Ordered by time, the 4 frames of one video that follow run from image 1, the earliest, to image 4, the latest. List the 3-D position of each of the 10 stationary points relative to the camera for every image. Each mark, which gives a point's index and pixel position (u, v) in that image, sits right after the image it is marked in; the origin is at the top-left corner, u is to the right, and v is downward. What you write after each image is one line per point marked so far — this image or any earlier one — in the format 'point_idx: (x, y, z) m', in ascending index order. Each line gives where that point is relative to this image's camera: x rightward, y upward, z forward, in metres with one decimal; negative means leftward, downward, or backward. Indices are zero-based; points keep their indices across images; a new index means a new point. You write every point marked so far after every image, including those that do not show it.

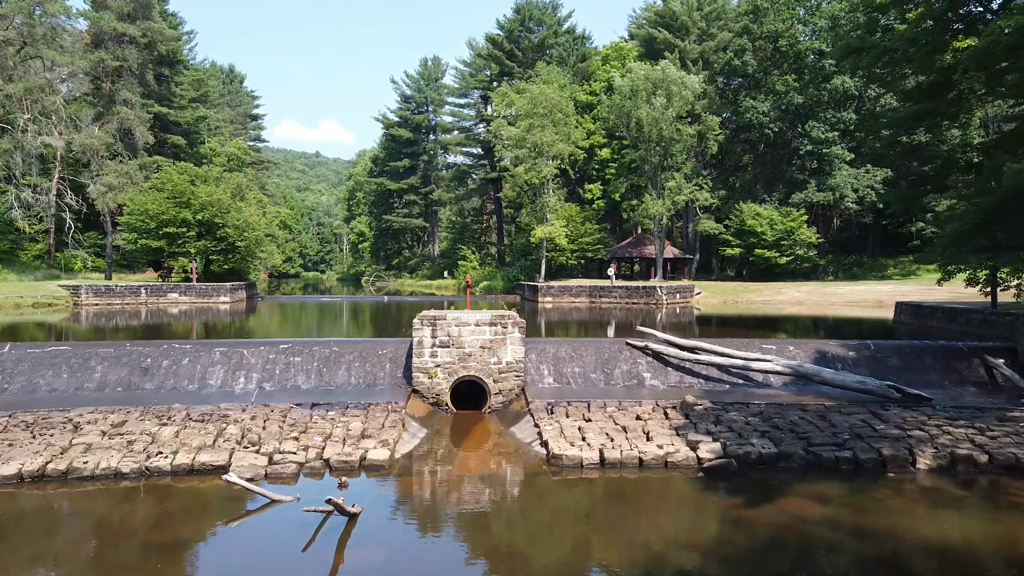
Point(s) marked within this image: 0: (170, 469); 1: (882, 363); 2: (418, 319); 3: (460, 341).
0: (-3.0, -1.6, +8.4) m
1: (+4.9, -1.0, +12.6) m
2: (-1.2, -0.4, +12.1) m
3: (-0.7, -0.7, +12.1) m
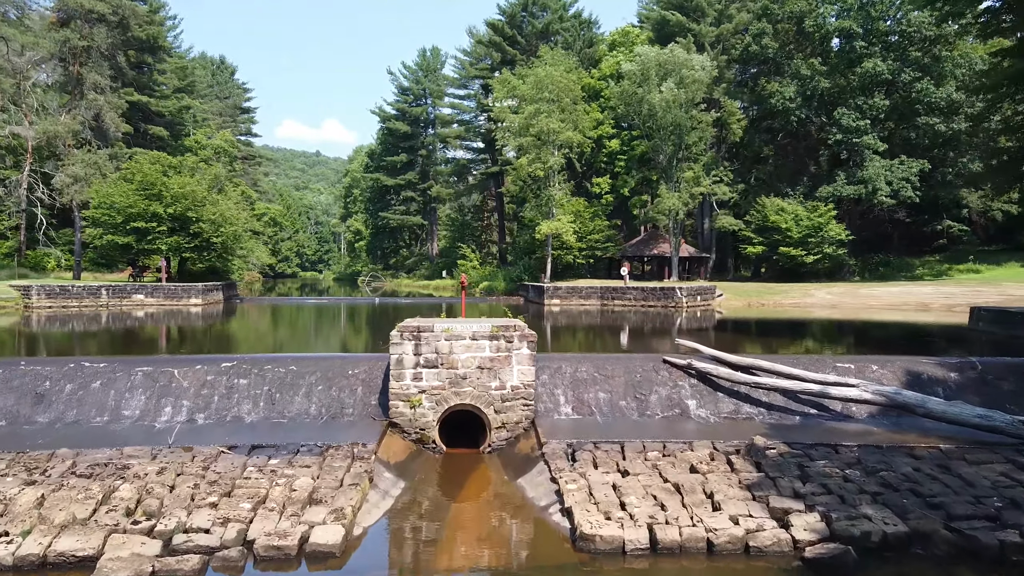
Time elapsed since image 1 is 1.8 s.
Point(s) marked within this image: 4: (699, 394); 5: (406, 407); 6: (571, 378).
0: (-3.0, -1.6, +5.6) m
1: (+5.0, -1.0, +9.9) m
2: (-1.1, -0.4, +9.3) m
3: (-0.6, -0.7, +9.3) m
4: (+2.0, -1.1, +10.0) m
5: (-1.0, -1.2, +9.3) m
6: (+0.6, -1.0, +10.1) m
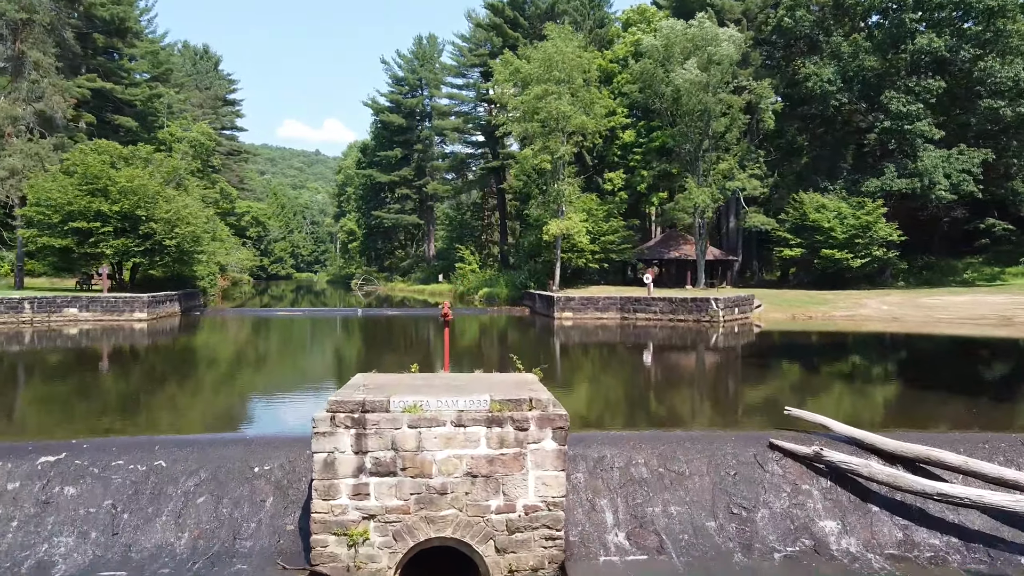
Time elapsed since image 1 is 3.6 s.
0: (-2.9, -1.9, +1.6) m
1: (+5.1, -1.3, +5.8) m
2: (-1.0, -0.7, +5.2) m
3: (-0.5, -1.0, +5.3) m
4: (+2.1, -1.4, +6.0) m
5: (-1.0, -1.4, +5.3) m
6: (+0.7, -1.2, +6.0) m
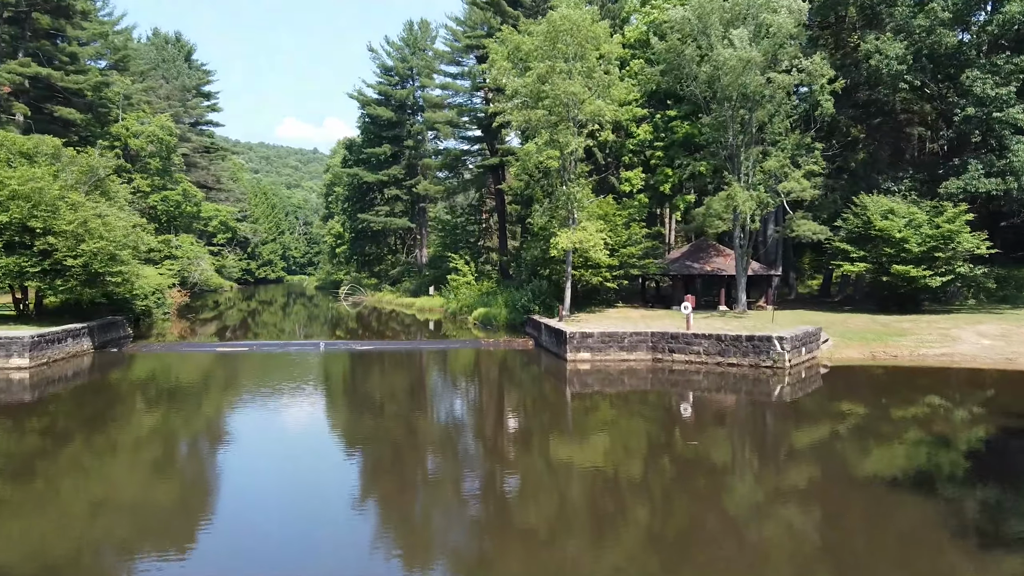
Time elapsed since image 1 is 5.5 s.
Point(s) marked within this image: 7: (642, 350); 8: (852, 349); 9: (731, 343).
0: (-2.9, -2.6, -3.6) m
1: (+5.1, -1.9, +0.6) m
2: (-1.1, -1.4, 0.0) m
3: (-0.5, -1.6, +0.1) m
4: (+2.0, -2.0, +0.7) m
5: (-1.0, -2.1, +0.1) m
6: (+0.7, -1.9, +0.8) m
7: (+2.7, -1.2, +20.1) m
8: (+7.0, -1.2, +19.8) m
9: (+4.2, -1.0, +18.7) m
